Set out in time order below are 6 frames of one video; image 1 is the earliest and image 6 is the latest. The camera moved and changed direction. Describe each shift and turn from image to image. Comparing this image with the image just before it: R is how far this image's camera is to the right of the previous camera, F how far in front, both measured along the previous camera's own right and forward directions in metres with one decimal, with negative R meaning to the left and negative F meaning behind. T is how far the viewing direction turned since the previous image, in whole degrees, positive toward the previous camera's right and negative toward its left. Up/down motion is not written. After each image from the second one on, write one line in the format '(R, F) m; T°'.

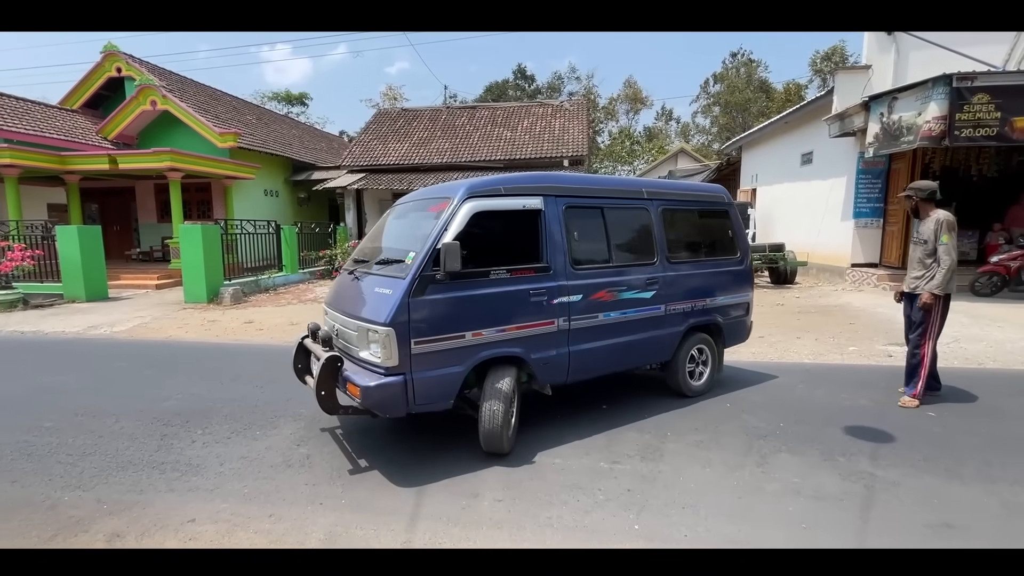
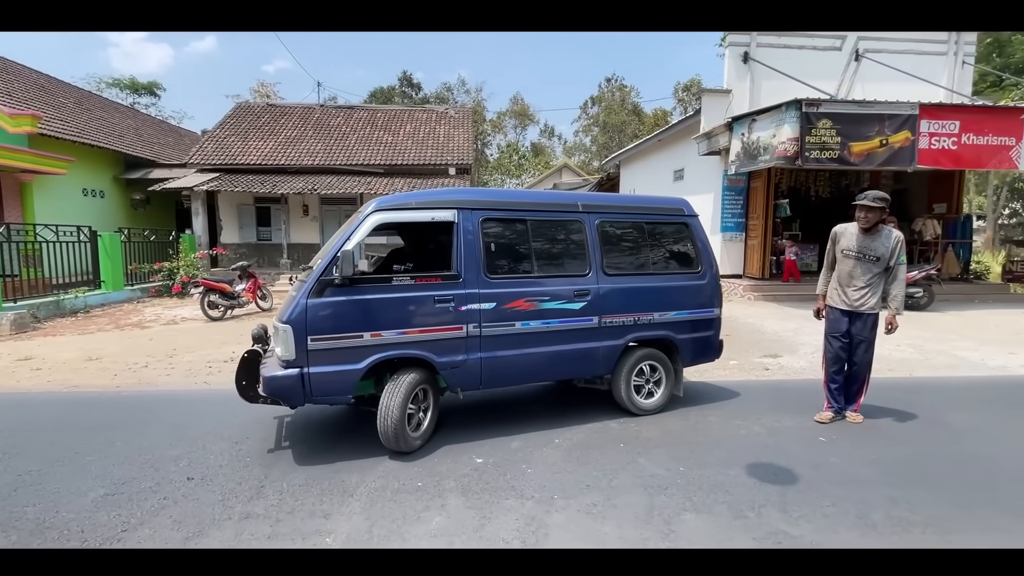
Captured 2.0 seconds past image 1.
(+0.3, +0.9) m; +13°
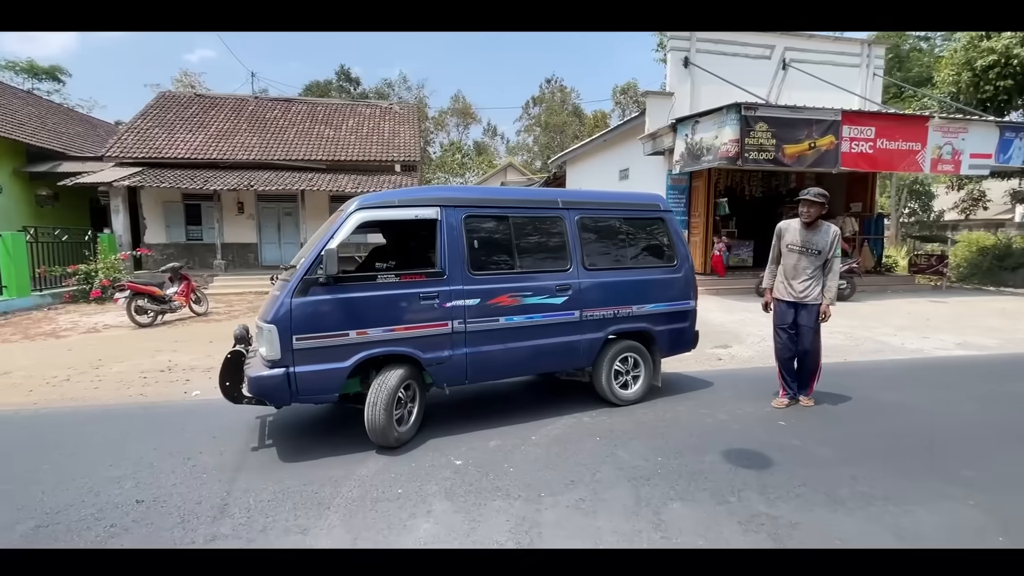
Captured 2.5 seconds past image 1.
(-0.2, +0.1) m; +7°
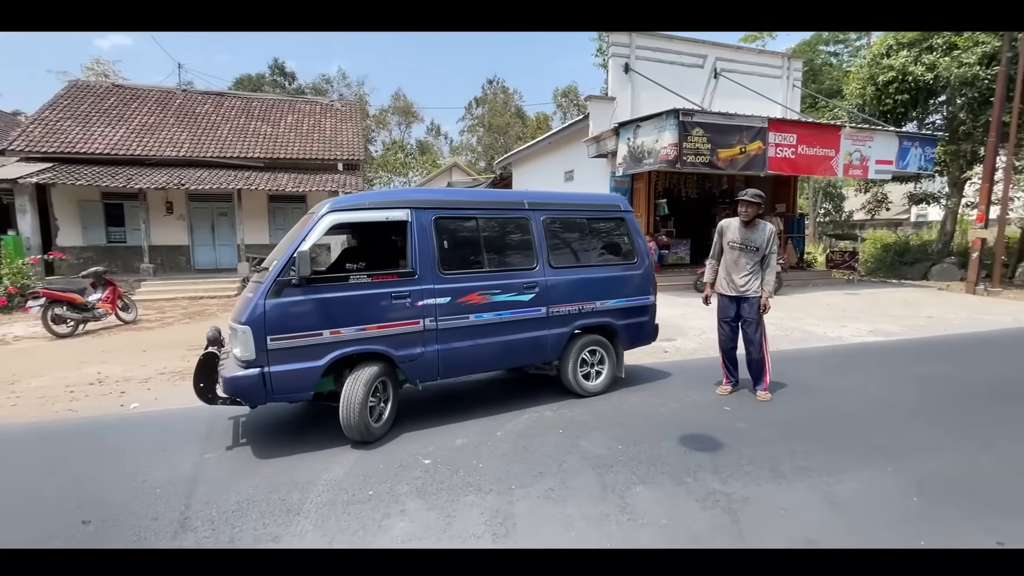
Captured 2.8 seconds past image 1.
(-0.1, -0.1) m; +6°
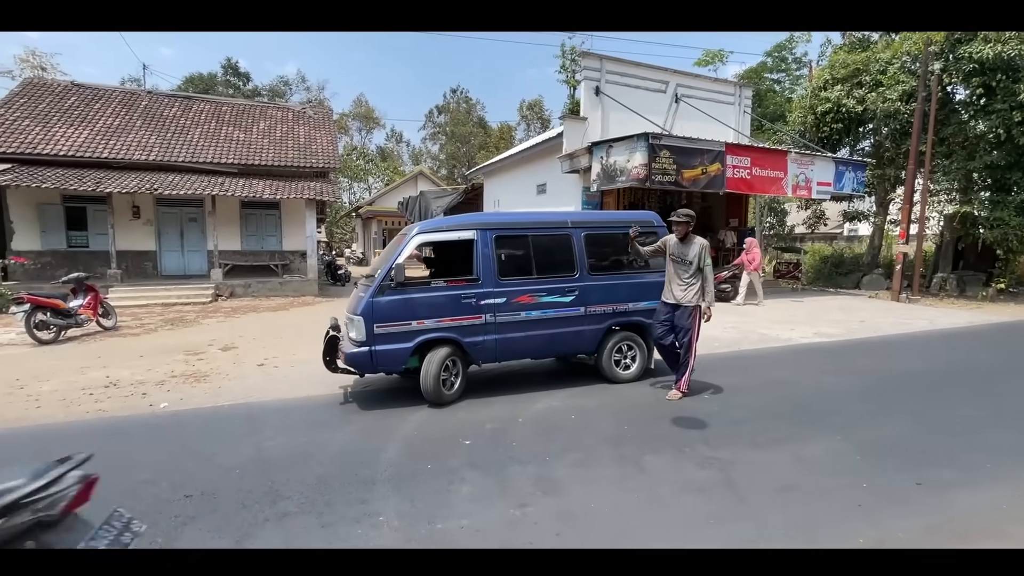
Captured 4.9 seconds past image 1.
(-0.6, -0.6) m; +5°
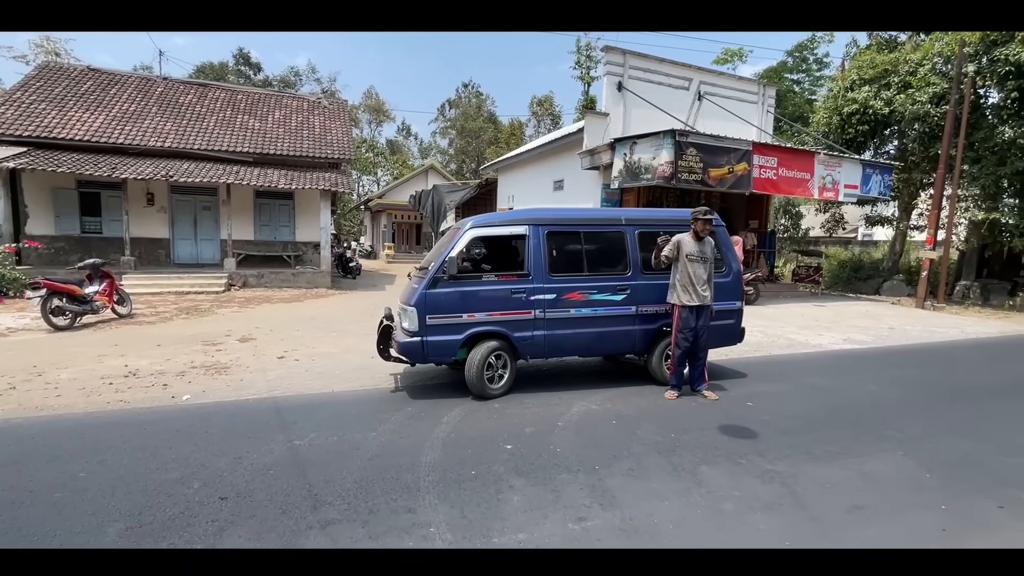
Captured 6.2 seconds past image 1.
(-0.4, +0.2) m; -1°
